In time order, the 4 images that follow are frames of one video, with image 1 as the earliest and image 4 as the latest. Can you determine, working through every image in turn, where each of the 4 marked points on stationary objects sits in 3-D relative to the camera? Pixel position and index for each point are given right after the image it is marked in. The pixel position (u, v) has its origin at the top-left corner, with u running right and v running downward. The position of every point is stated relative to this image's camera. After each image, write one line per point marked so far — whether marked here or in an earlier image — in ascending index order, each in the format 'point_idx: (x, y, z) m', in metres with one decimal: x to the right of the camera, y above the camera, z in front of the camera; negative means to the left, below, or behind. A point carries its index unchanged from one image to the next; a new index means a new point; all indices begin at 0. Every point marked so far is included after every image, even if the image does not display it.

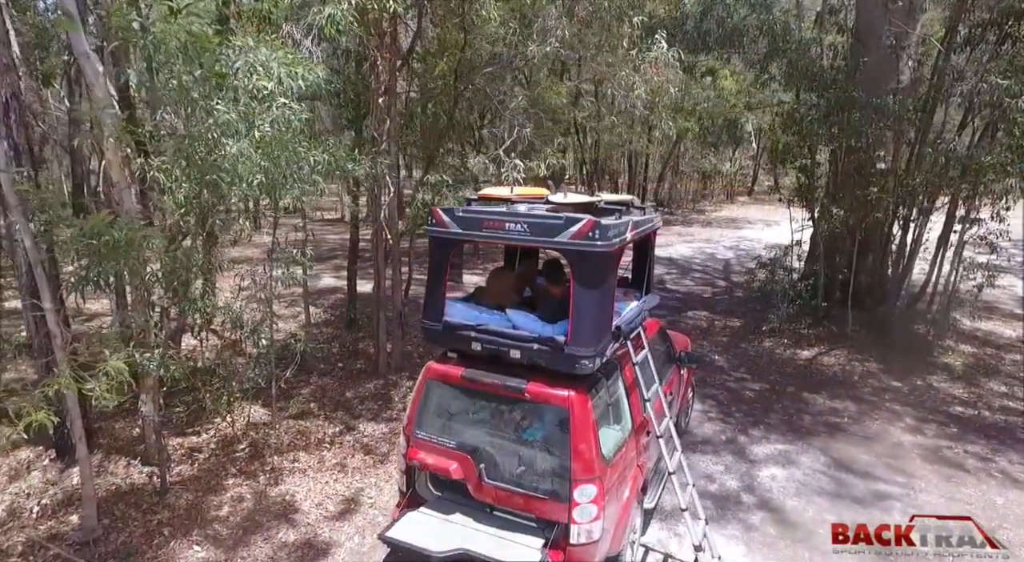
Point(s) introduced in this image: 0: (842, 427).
0: (+3.7, -1.6, +6.8) m
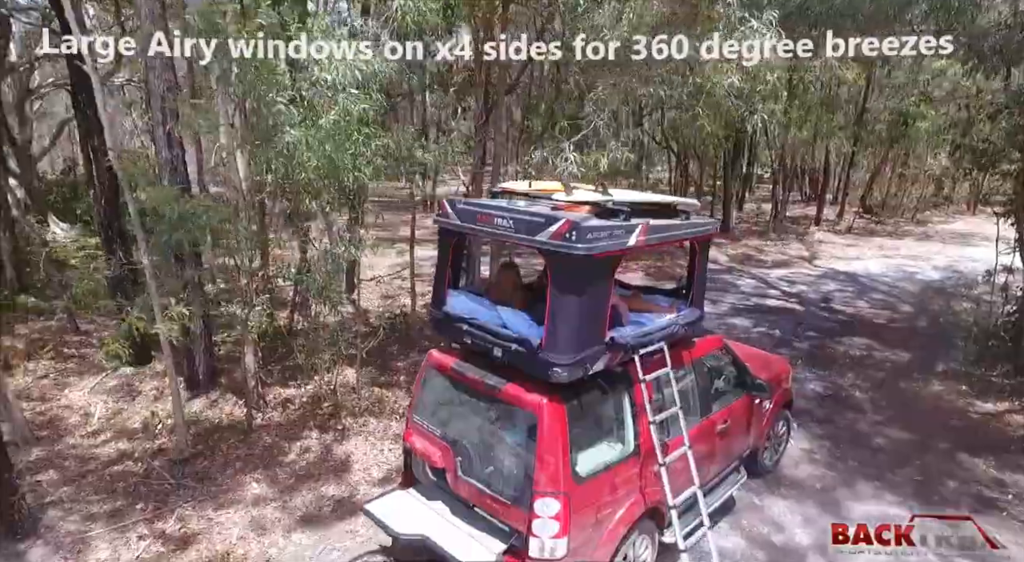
0: (+4.3, -2.0, +5.4) m
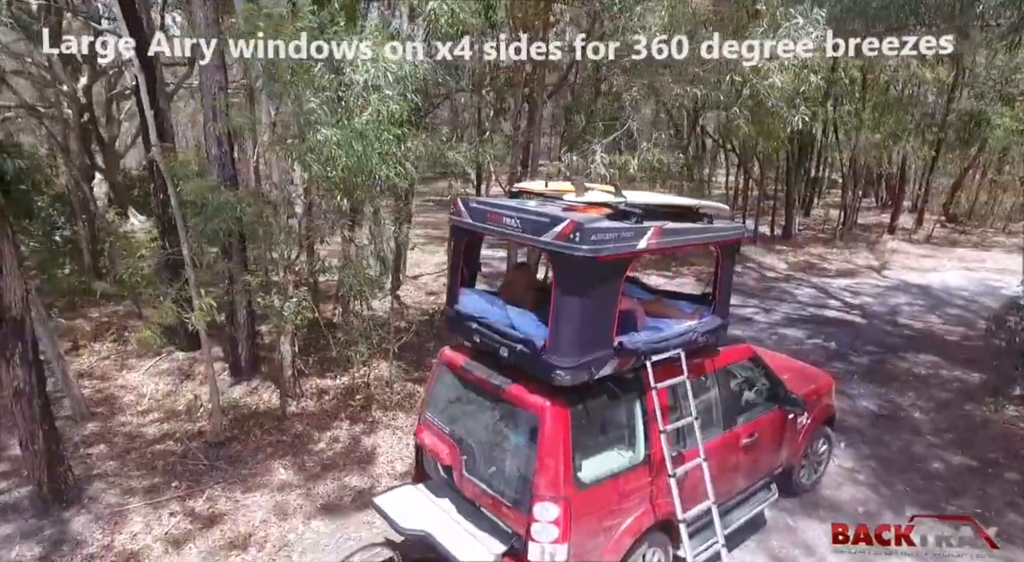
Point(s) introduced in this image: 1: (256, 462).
0: (+4.5, -2.1, +4.9) m
1: (-2.2, -1.6, +5.2) m
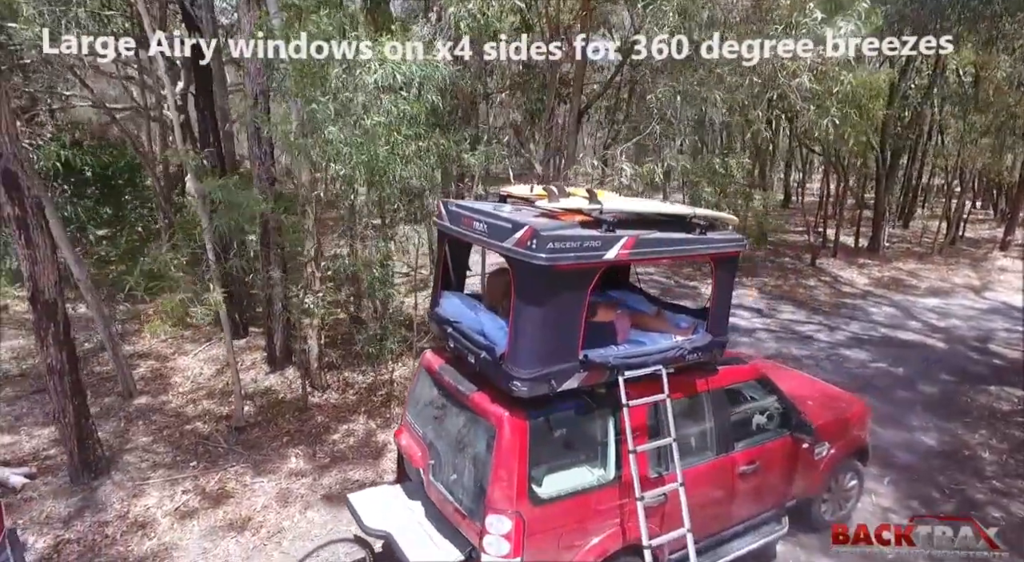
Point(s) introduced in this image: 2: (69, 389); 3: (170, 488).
0: (+4.4, -2.3, +4.2) m
1: (-2.2, -1.5, +5.4) m
2: (-3.3, -0.8, +4.5) m
3: (-2.7, -1.6, +4.8) m
